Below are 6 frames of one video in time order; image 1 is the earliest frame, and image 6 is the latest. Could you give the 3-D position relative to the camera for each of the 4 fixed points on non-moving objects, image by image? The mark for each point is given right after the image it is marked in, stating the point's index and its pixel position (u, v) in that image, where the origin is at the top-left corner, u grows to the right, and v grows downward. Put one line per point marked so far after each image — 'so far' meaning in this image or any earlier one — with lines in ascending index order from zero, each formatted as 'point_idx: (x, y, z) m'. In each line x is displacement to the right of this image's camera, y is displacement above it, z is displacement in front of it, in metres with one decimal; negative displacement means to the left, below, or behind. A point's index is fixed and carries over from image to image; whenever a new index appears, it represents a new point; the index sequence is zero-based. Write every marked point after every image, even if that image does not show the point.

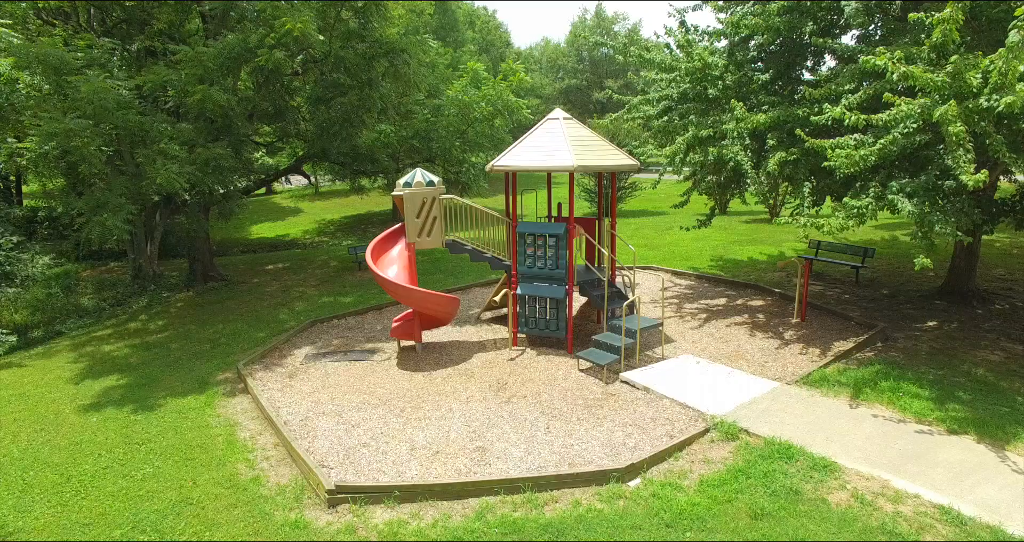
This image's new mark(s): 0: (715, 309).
0: (+7.4, -1.4, +11.0) m
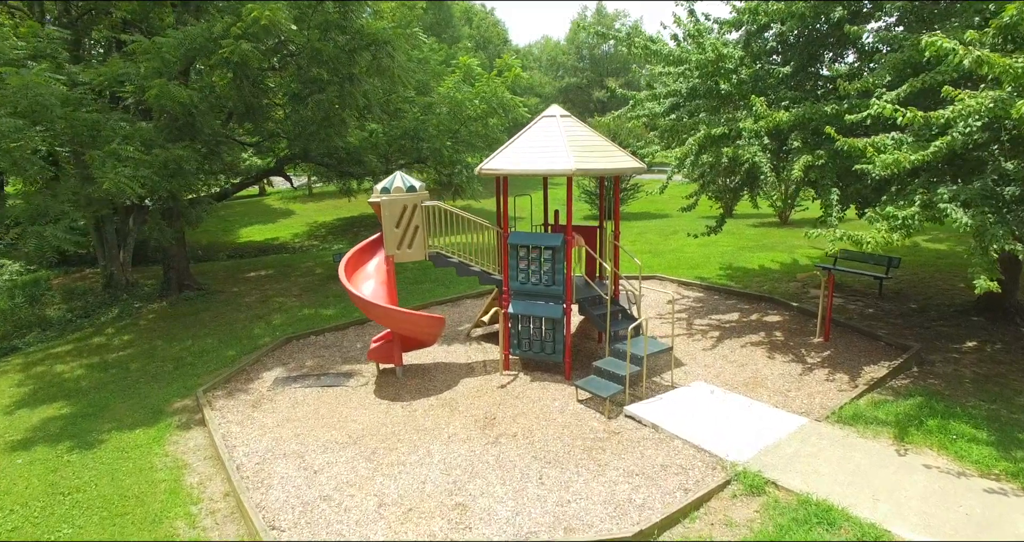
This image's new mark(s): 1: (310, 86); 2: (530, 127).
0: (+7.1, -1.9, +10.0) m
1: (-7.3, +6.7, +10.9) m
2: (+0.5, +3.9, +8.2) m
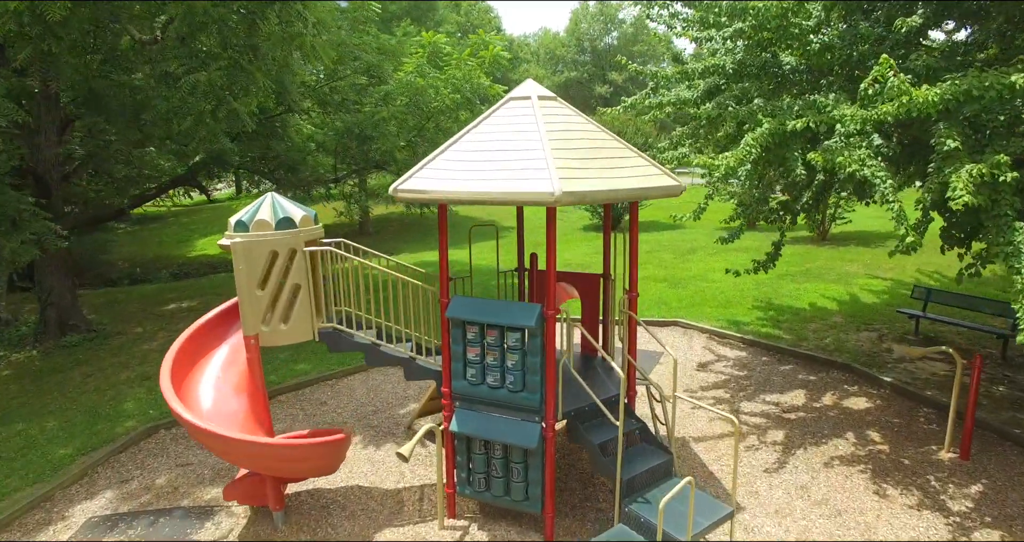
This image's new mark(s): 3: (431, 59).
0: (+6.2, -3.3, +6.7) m
1: (-8.2, +5.3, +7.6) m
2: (-0.4, +2.5, +4.9) m
3: (-3.7, +9.7, +13.8) m
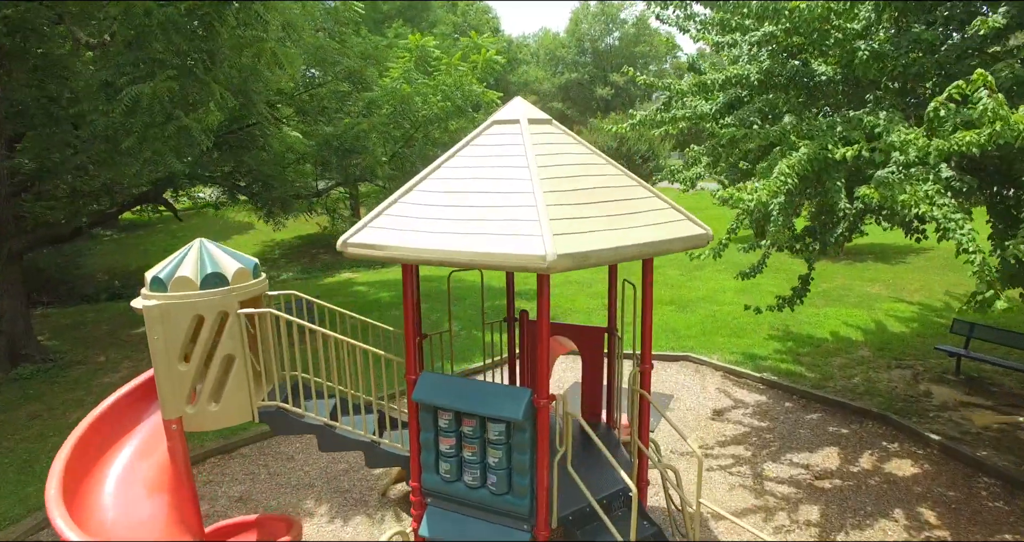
0: (+6.0, -4.1, +5.8) m
1: (-8.4, +4.4, +6.7) m
2: (-0.6, +1.6, +4.0) m
3: (-3.8, +8.8, +12.8) m
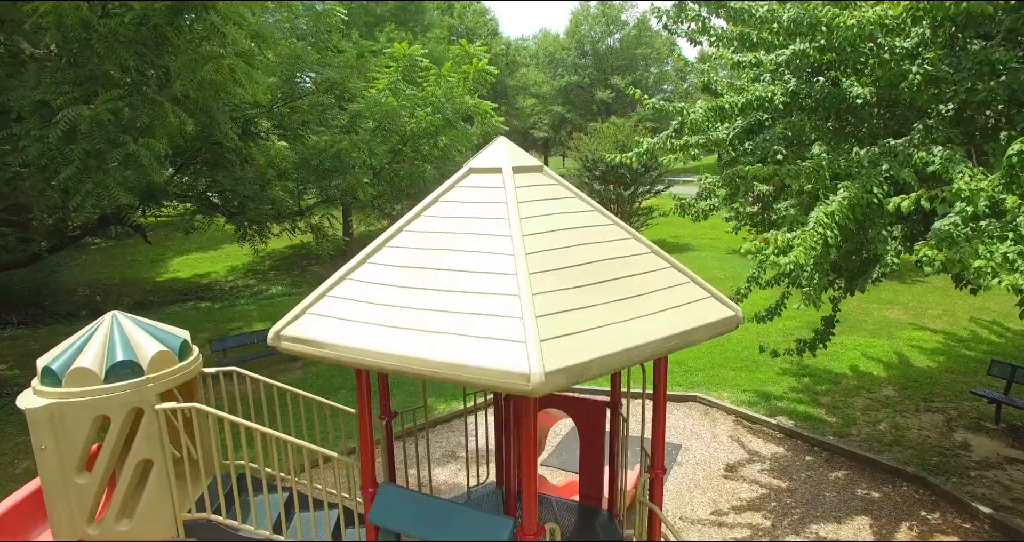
0: (+5.8, -5.0, +5.0) m
1: (-8.6, +3.5, +5.9) m
2: (-0.8, +0.8, +3.2) m
3: (-4.0, +7.9, +12.1) m
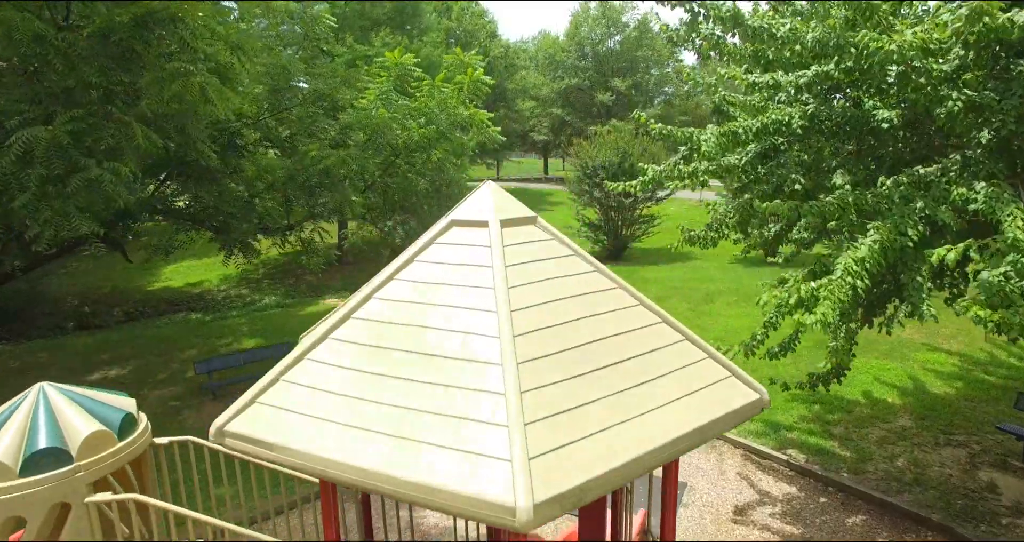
0: (+5.7, -5.7, +4.6) m
1: (-8.7, +2.9, +5.5) m
2: (-0.9, +0.1, +2.8) m
3: (-4.1, +7.3, +11.6) m
